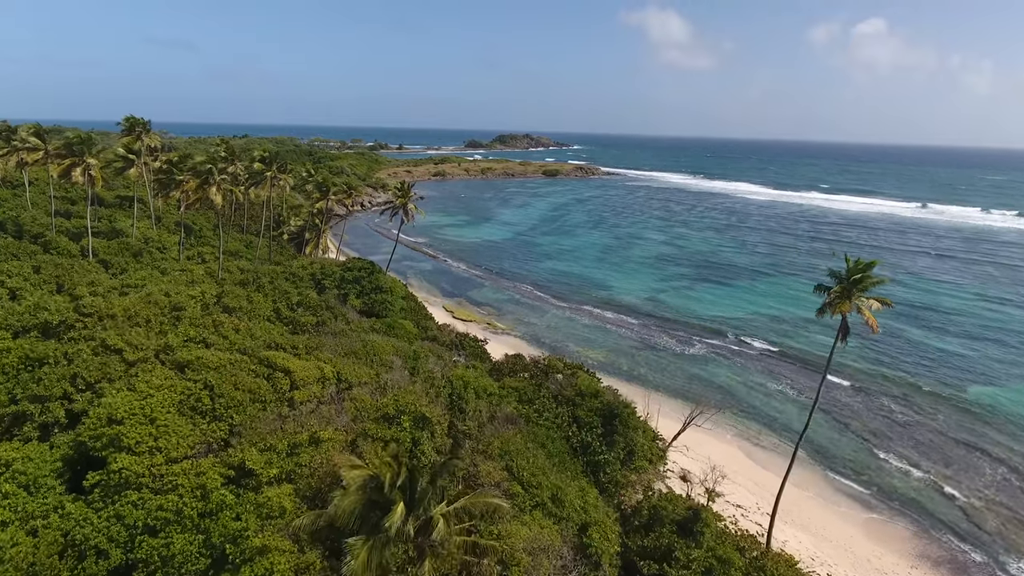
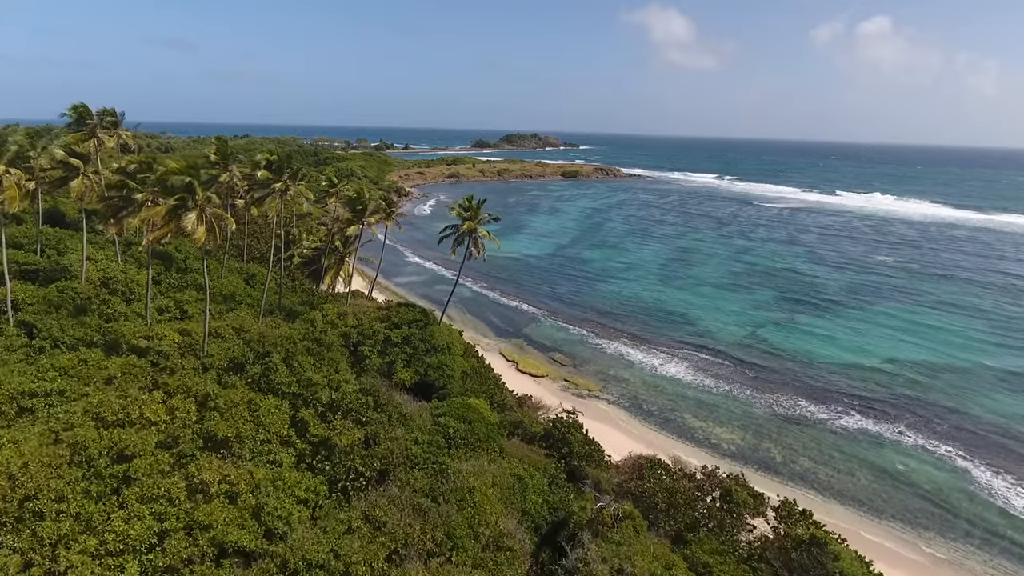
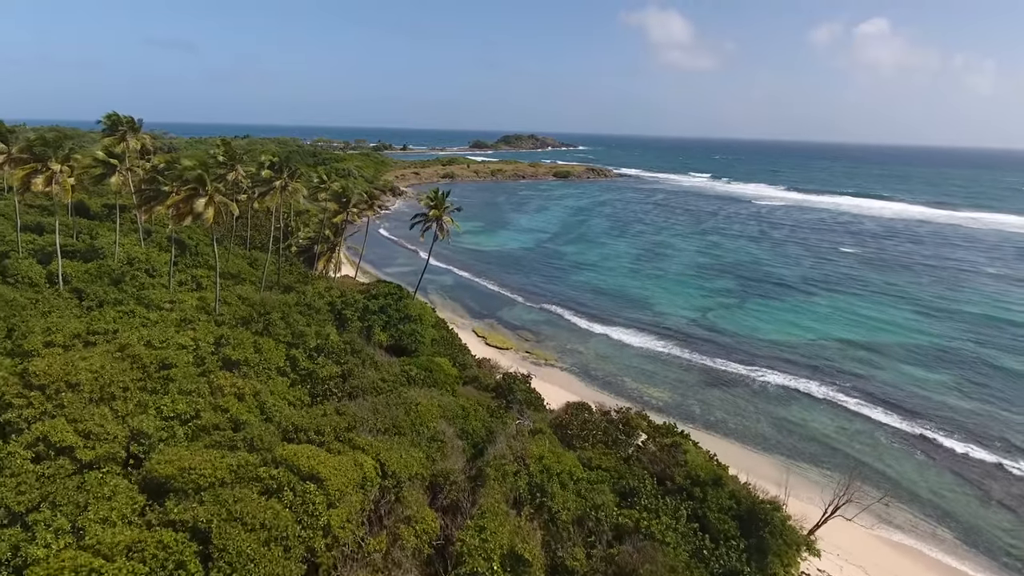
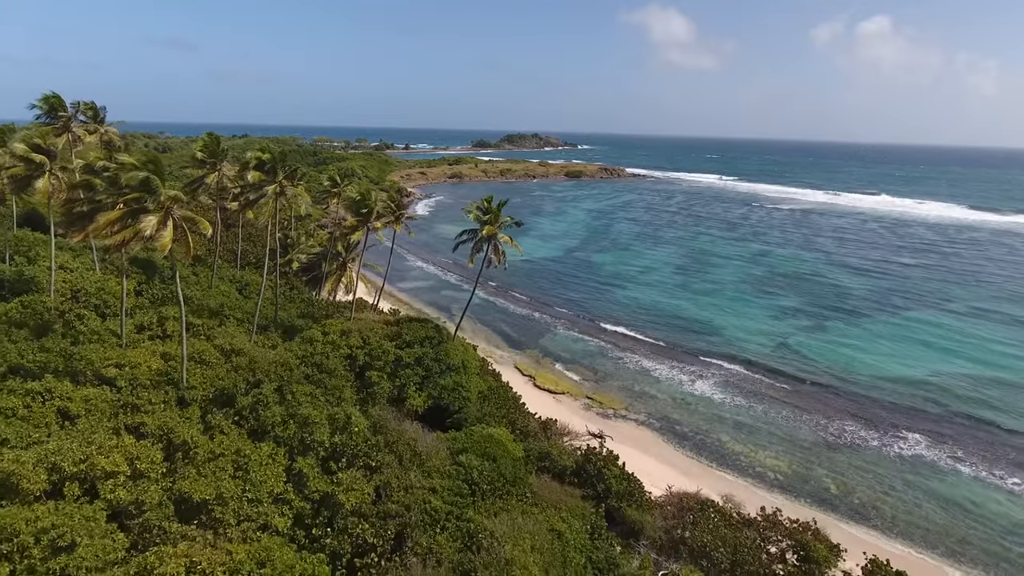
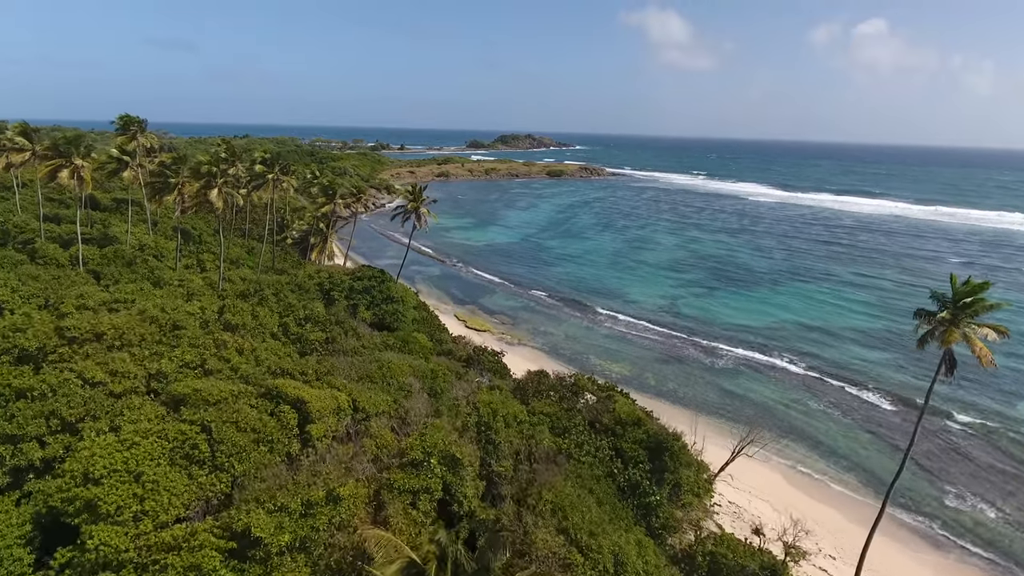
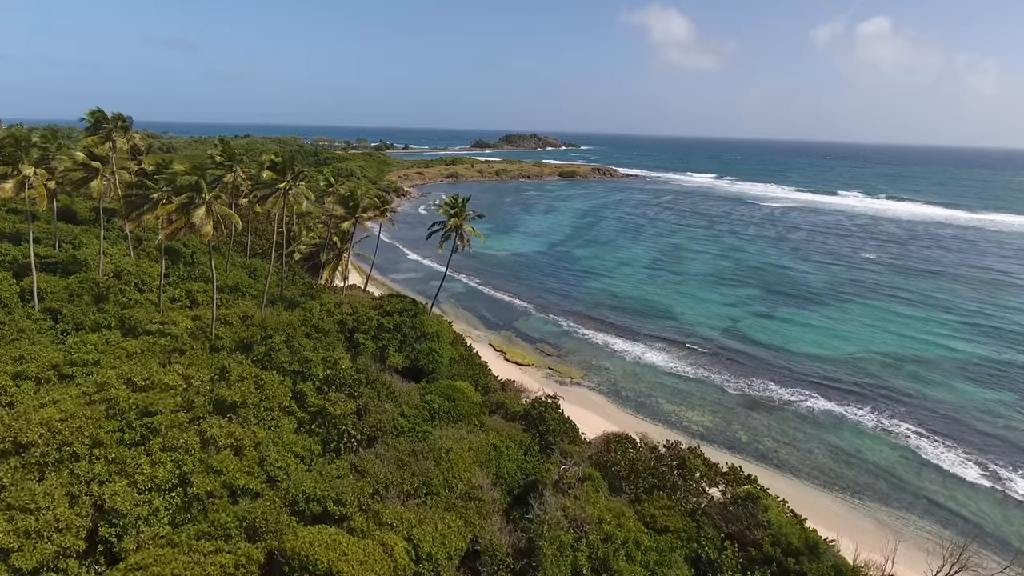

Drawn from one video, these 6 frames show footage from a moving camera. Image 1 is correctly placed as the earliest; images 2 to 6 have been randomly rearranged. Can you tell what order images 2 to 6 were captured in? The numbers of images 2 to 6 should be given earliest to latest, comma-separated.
5, 3, 6, 2, 4
